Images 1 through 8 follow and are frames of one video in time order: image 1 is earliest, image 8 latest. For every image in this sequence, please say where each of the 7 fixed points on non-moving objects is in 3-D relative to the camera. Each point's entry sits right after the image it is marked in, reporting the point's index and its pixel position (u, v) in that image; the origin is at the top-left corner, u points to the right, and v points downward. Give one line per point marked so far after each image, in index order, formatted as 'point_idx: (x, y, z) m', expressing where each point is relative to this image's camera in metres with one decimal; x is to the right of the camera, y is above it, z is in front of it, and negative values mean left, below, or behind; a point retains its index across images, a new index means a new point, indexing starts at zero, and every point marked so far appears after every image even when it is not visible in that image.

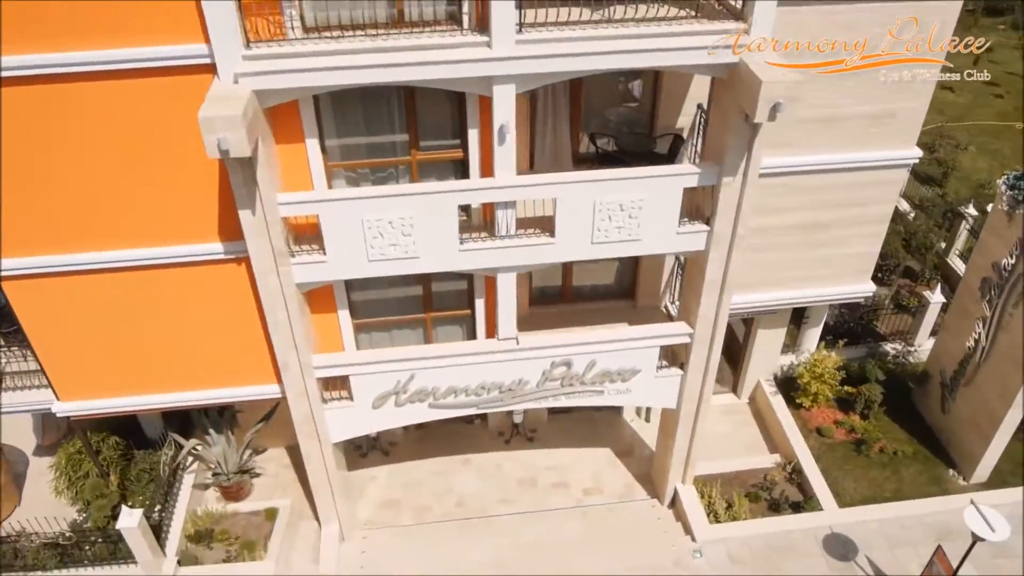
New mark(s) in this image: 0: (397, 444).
0: (-2.4, -3.2, +16.6) m
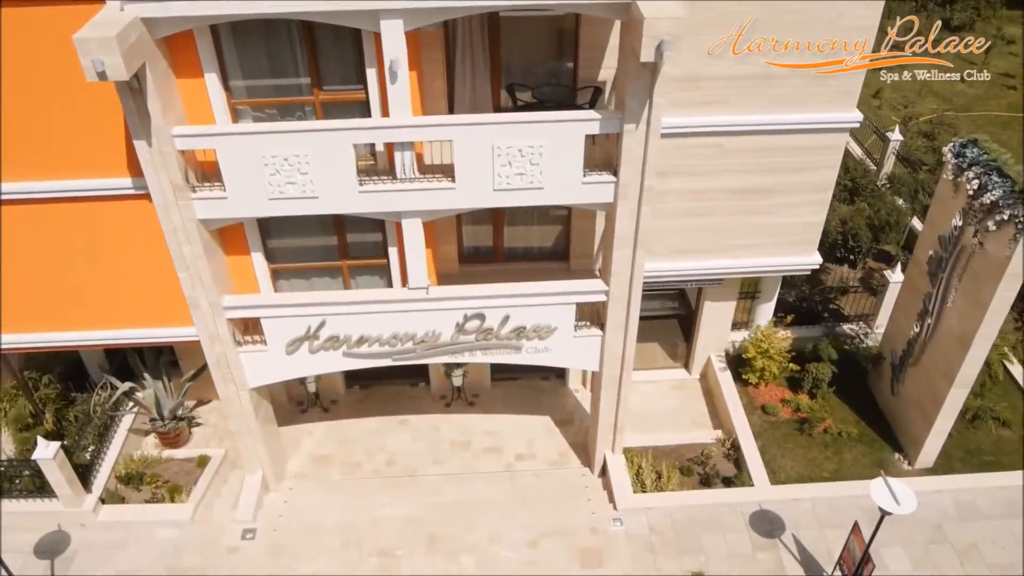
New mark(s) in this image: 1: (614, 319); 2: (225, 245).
0: (-3.6, -2.3, +16.6) m
1: (+1.6, -0.5, +12.7) m
2: (-4.4, +0.7, +12.3) m
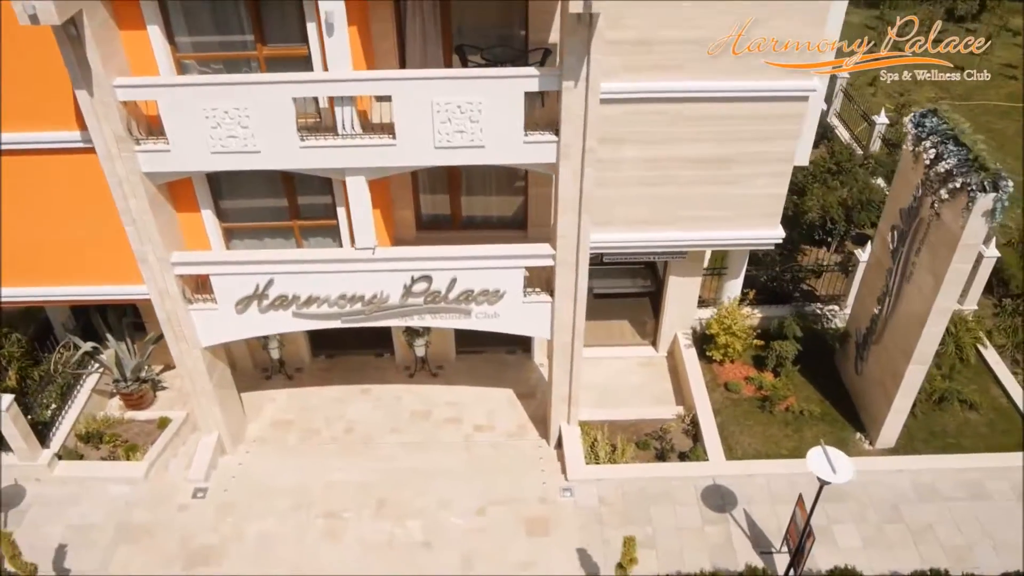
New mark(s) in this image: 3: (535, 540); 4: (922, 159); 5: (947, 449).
0: (-4.3, -1.7, +16.7) m
1: (+0.8, +0.1, +12.6) m
2: (-5.2, +1.3, +12.4) m
3: (+0.3, -4.0, +13.0) m
4: (+6.4, +2.0, +12.6) m
5: (+7.7, -2.9, +14.4) m
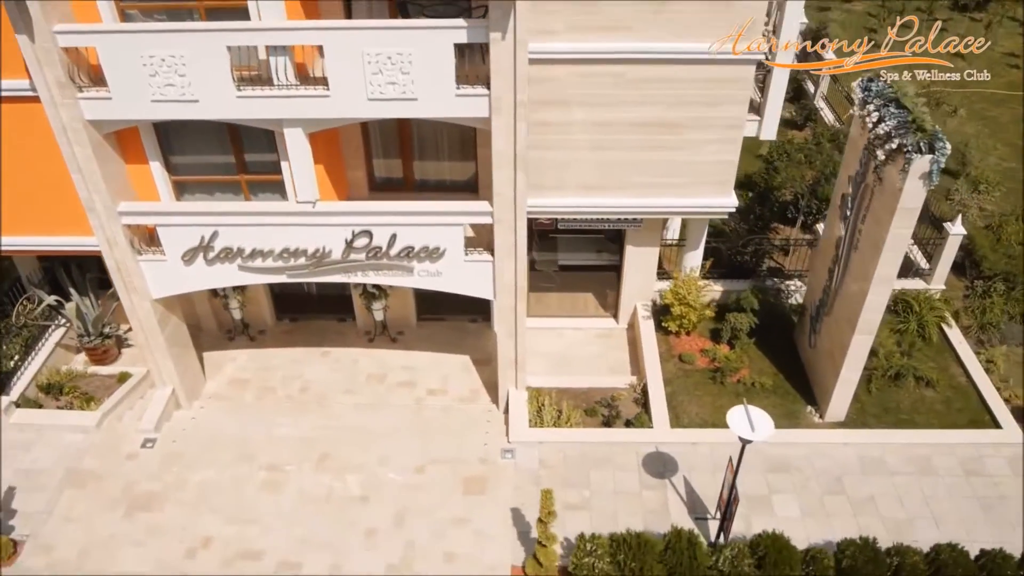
0: (-5.1, -0.9, +16.9) m
1: (-0.1, +0.7, +12.7) m
2: (-6.1, +2.1, +12.7) m
3: (-0.7, -3.4, +13.1) m
4: (+5.5, +2.5, +12.4) m
5: (+6.8, -2.4, +14.2) m
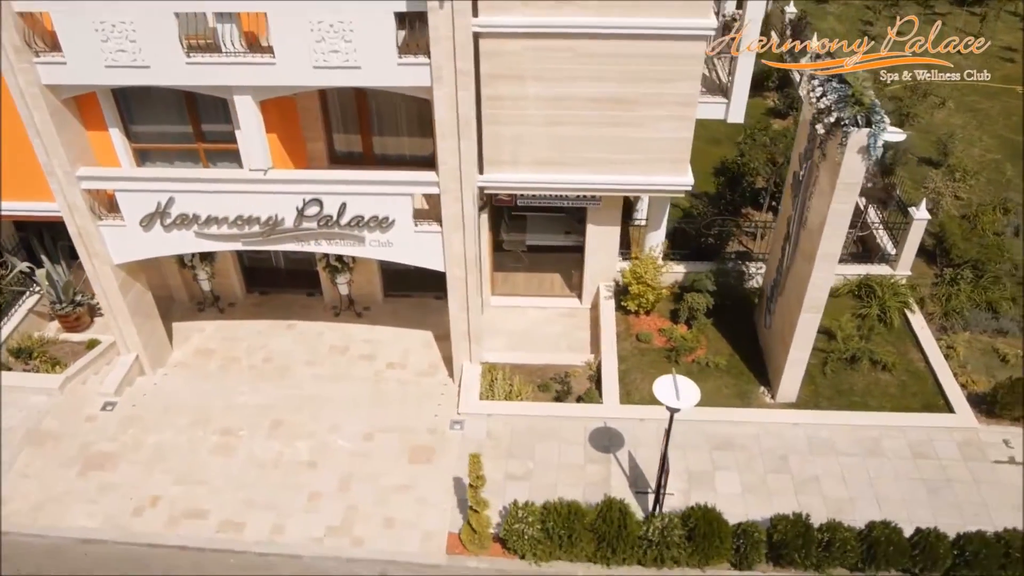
0: (-5.9, -0.4, +17.2) m
1: (-1.0, +1.2, +12.8) m
2: (-6.9, +2.7, +13.0) m
3: (-1.6, -2.9, +13.2) m
4: (+4.6, +2.8, +12.4) m
5: (+5.9, -2.1, +14.2) m
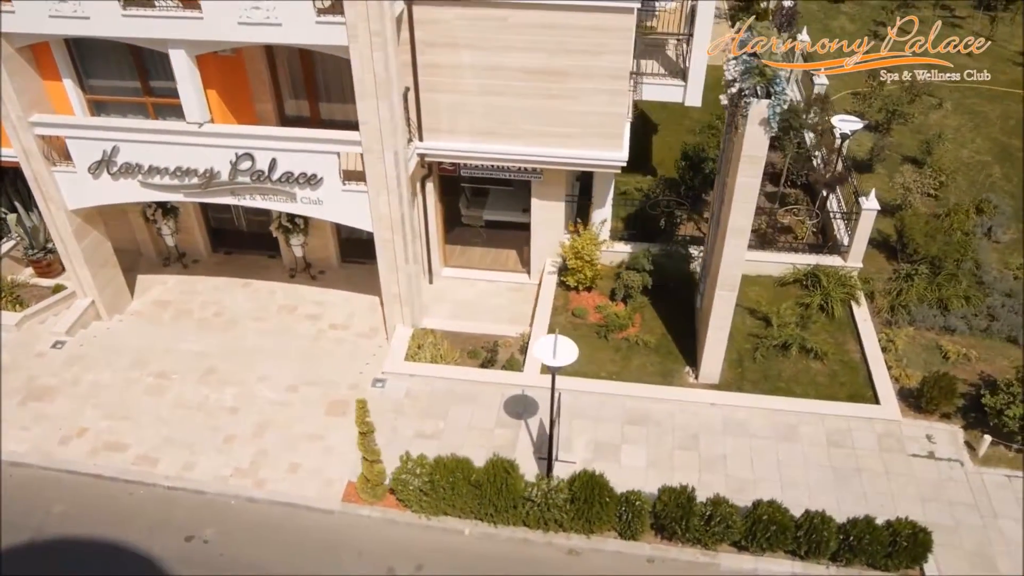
0: (-6.9, +0.6, +17.9) m
1: (-2.2, +1.9, +13.2) m
2: (-8.0, +3.7, +13.7) m
3: (-3.1, -2.2, +13.6) m
4: (+3.4, +3.2, +12.3) m
5: (+4.5, -1.8, +14.0) m
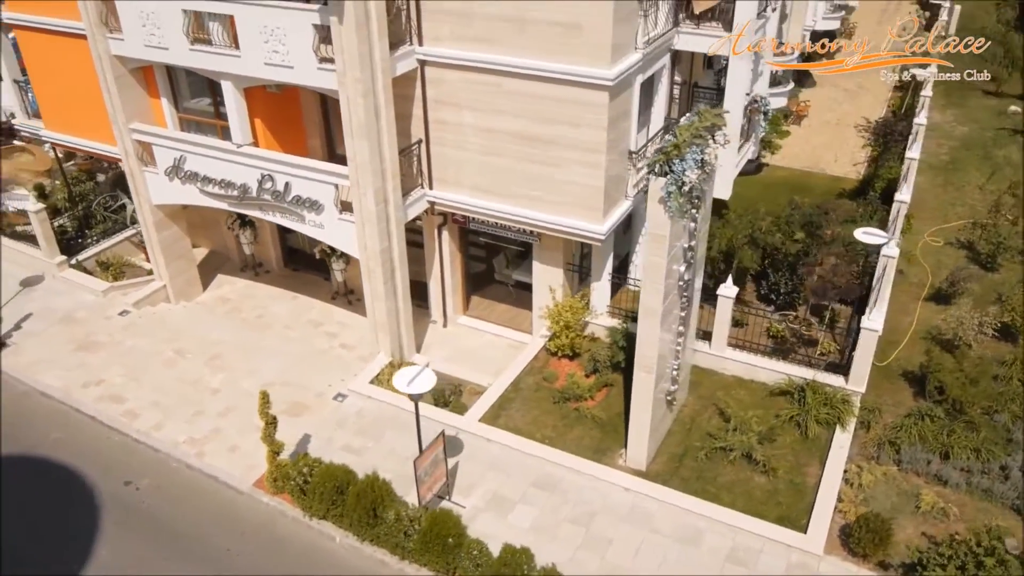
0: (-6.1, +0.4, +20.5) m
1: (-2.8, +1.5, +14.7) m
2: (-7.7, +4.2, +17.1) m
3: (-4.3, -2.4, +15.1) m
4: (+2.6, +1.9, +12.4) m
5: (+3.1, -3.4, +13.2) m
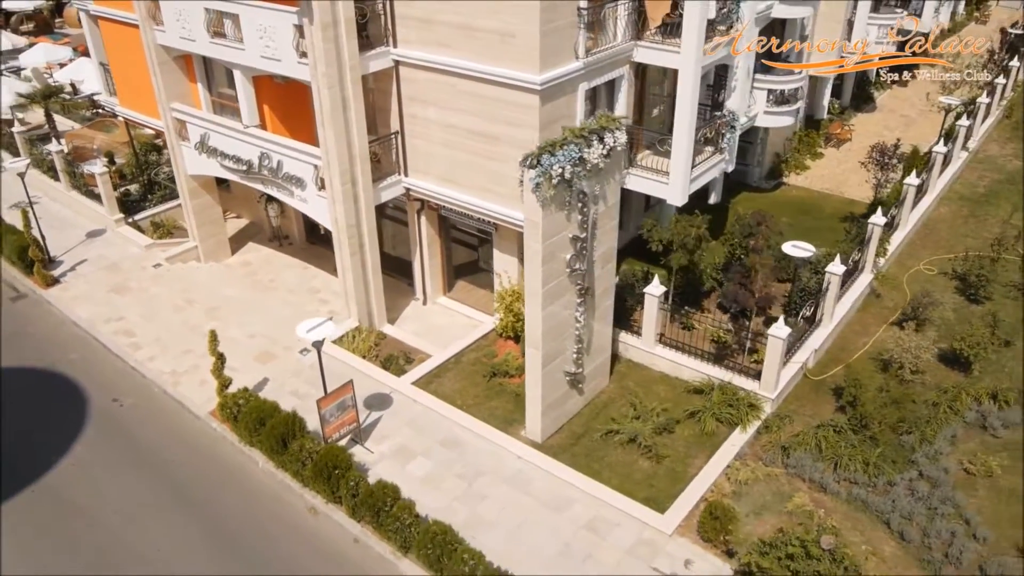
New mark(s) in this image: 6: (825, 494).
0: (-6.2, +1.2, +23.0) m
1: (-3.8, +2.1, +16.8) m
2: (-7.9, +5.3, +20.0) m
3: (-5.5, -1.6, +17.3) m
4: (+1.2, +2.1, +13.6) m
5: (+1.3, -3.2, +14.3) m
6: (+5.3, -3.5, +13.7) m
